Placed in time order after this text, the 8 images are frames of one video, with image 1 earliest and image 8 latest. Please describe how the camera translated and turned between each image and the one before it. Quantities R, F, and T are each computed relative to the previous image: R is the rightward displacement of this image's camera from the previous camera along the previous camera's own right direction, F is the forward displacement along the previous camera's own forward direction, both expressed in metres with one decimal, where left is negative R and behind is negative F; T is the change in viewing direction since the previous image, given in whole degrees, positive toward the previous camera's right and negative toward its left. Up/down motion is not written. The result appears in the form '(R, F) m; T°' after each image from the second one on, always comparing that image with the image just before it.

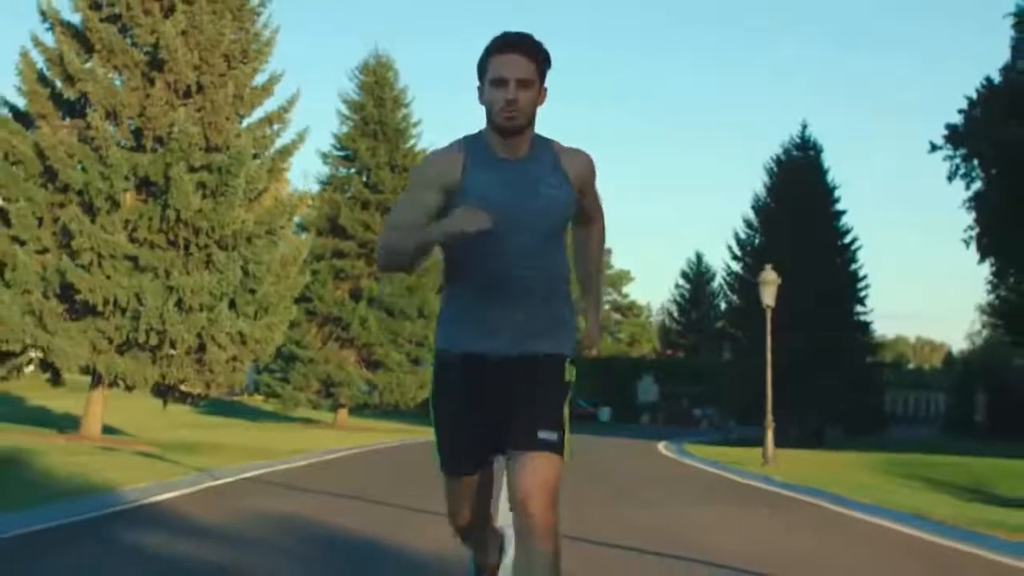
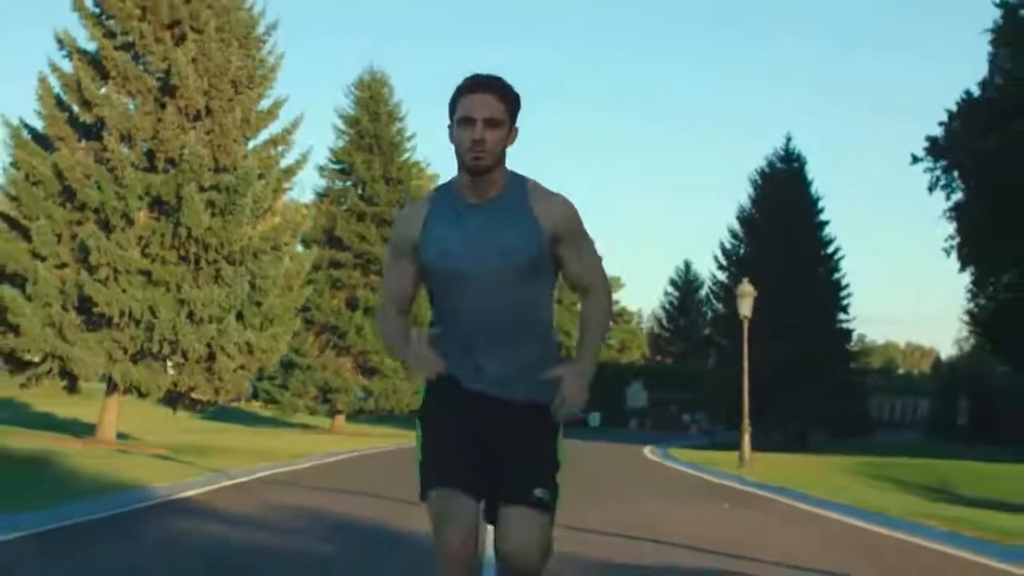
(0.0, -1.6) m; 0°
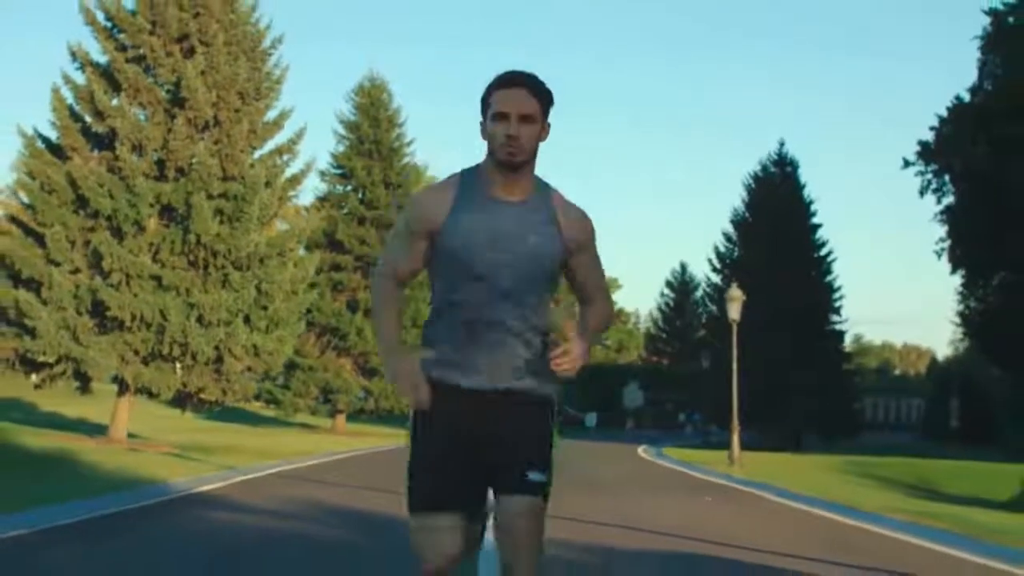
(0.0, -1.1) m; 0°
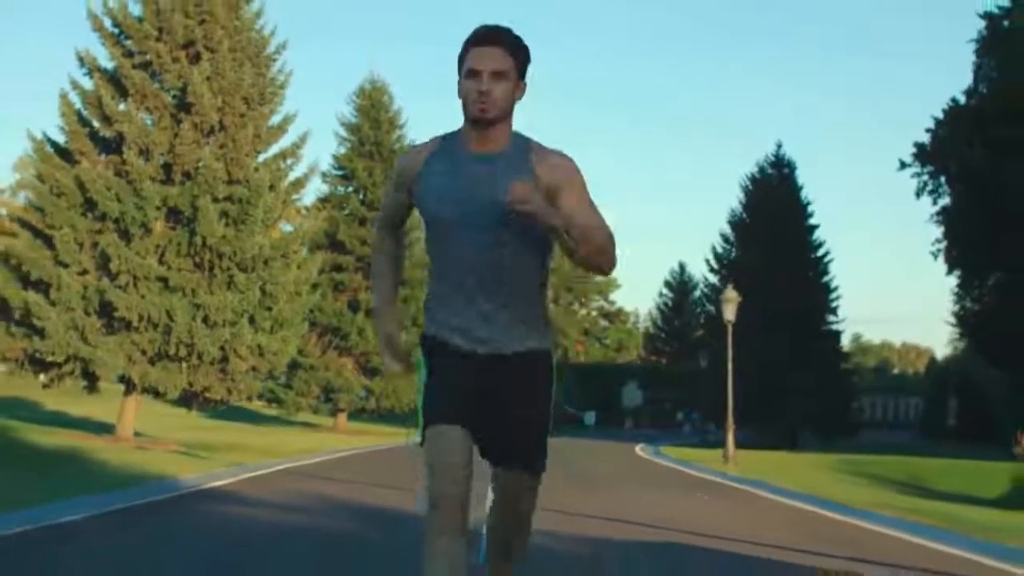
(0.0, -0.6) m; 0°
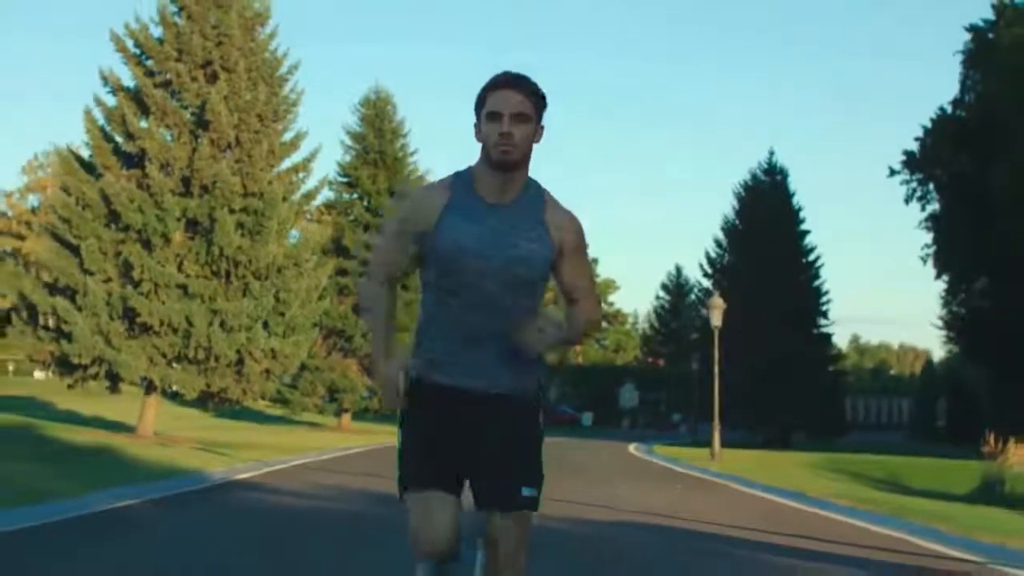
(0.0, -1.8) m; 0°
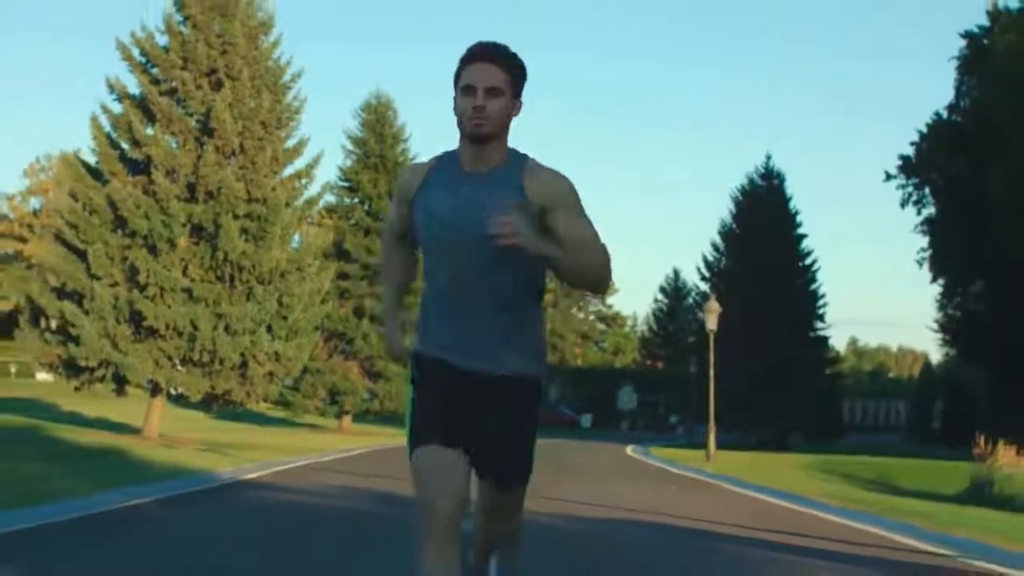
(0.0, -0.6) m; 0°
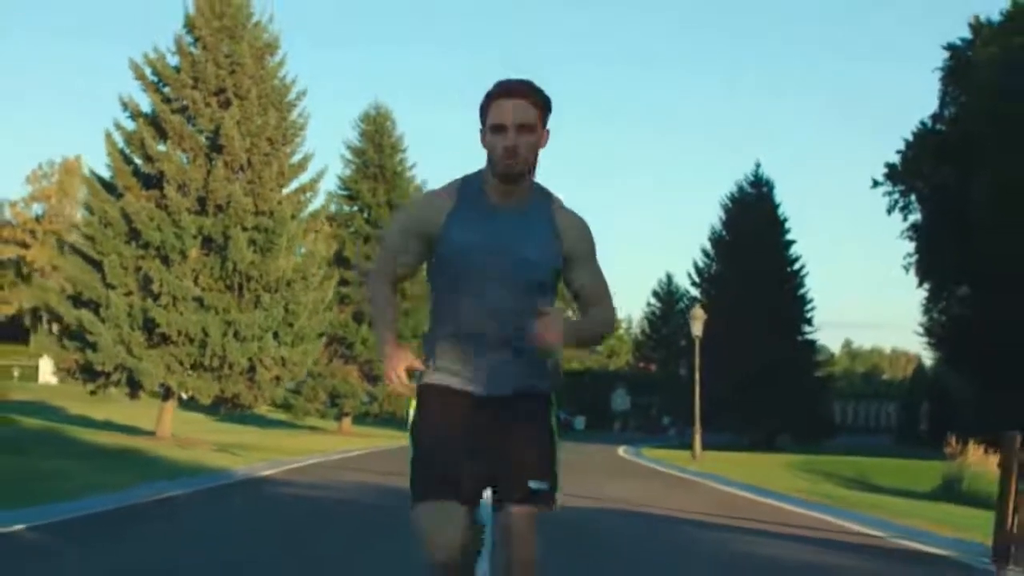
(0.0, -1.7) m; 0°
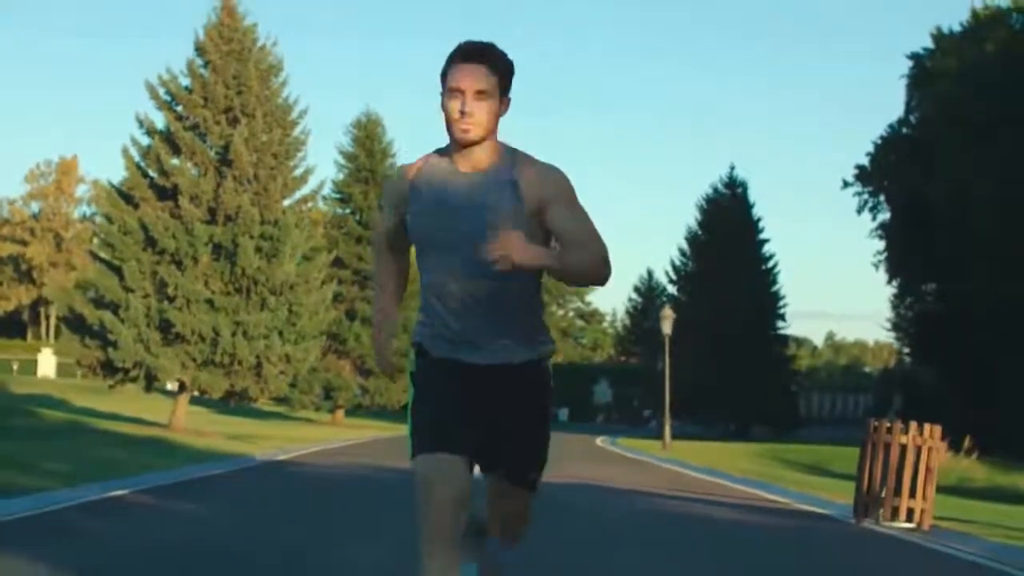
(0.0, -3.1) m; +1°
